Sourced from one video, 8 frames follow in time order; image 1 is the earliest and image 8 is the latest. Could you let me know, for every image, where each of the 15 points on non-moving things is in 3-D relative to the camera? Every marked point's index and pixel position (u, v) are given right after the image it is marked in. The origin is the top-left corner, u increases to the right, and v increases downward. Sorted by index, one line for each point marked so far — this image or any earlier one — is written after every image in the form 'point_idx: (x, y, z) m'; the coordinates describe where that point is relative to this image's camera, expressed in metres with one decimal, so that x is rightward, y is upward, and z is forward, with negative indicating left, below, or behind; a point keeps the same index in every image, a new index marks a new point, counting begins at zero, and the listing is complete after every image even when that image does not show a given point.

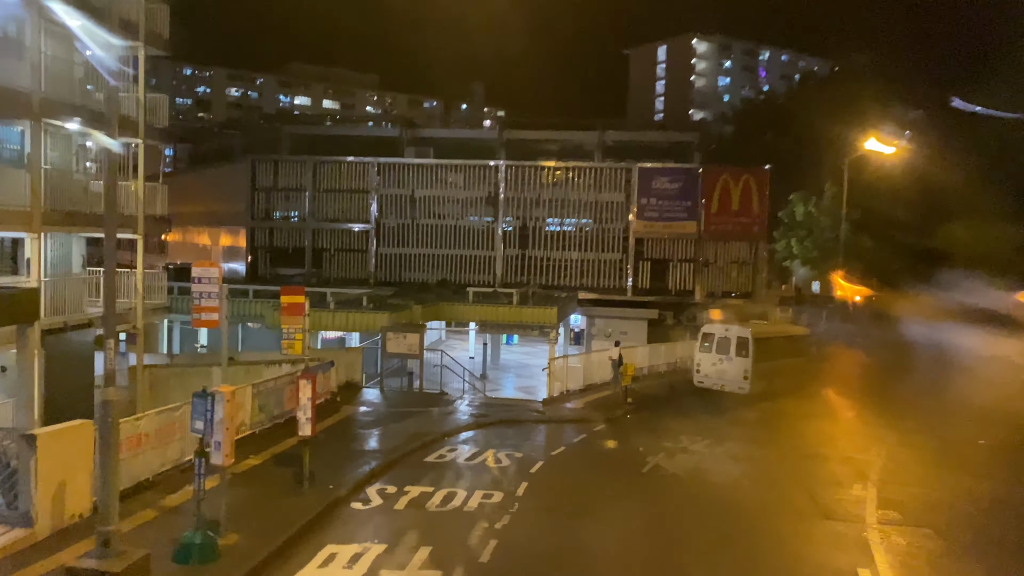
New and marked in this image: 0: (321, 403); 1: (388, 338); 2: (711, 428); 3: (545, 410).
0: (-3.7, -2.2, +16.1) m
1: (-2.8, -1.1, +18.5) m
2: (+3.8, -2.7, +15.8) m
3: (+0.7, -2.6, +17.4) m
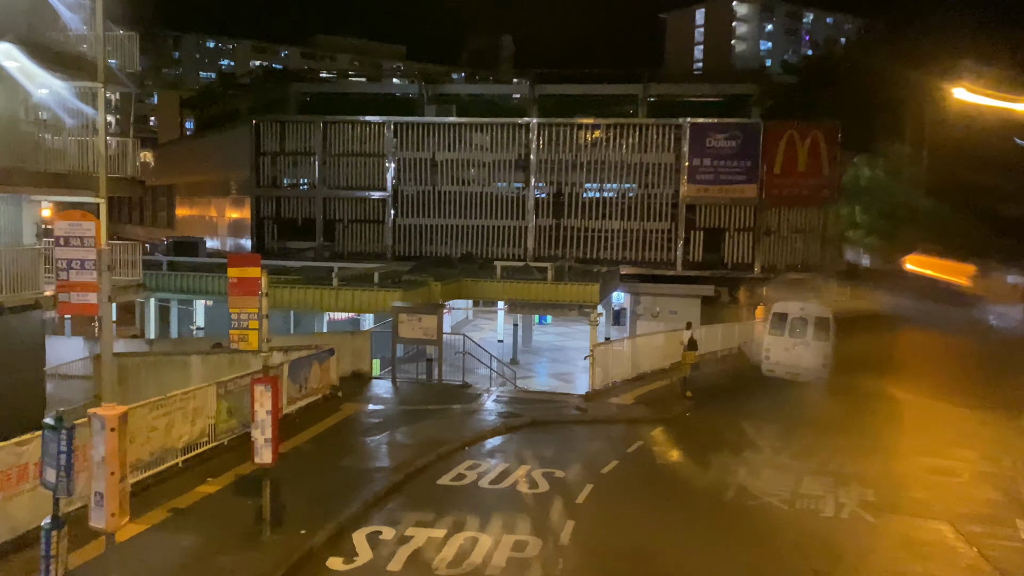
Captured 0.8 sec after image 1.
0: (-3.1, -1.8, +13.3) m
1: (-2.1, -0.6, +15.6) m
2: (+4.4, -2.2, +12.7) m
3: (+1.3, -2.1, +14.4) m
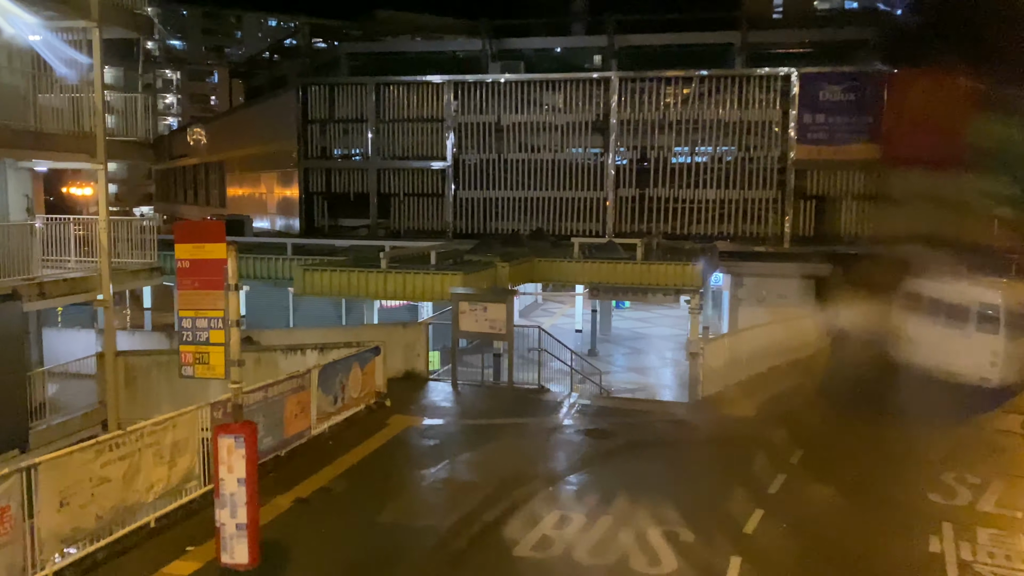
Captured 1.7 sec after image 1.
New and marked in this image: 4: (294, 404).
0: (-2.0, -1.6, +10.6) m
1: (-0.8, -0.4, +12.8) m
2: (+5.5, -2.0, +9.4) m
3: (+2.6, -1.8, +11.4) m
4: (-2.3, -1.3, +8.9) m
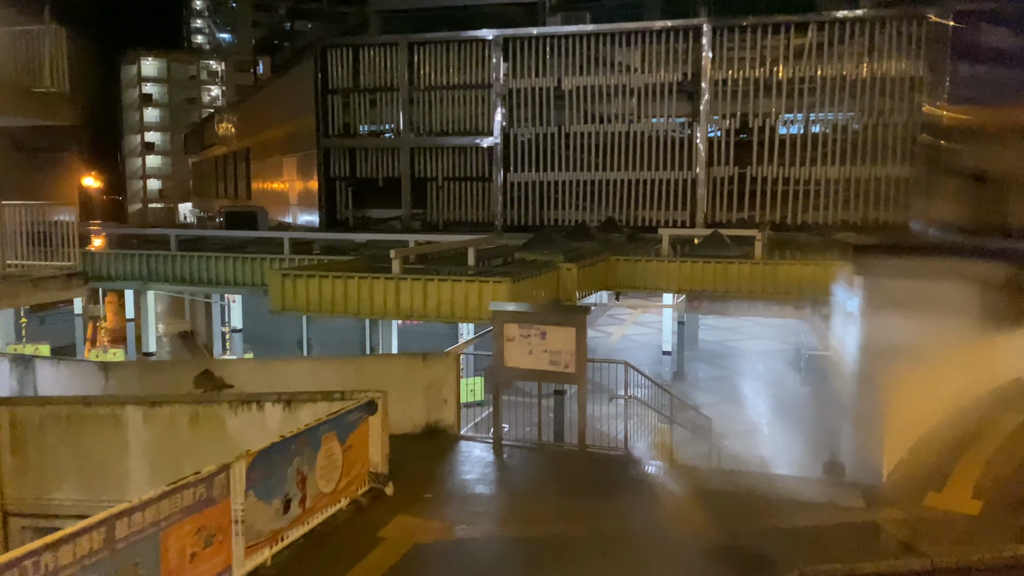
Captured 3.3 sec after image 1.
0: (-1.4, -1.8, +6.4) m
1: (0.0, -0.5, +8.5) m
2: (+6.0, -2.2, +4.8) m
3: (+3.2, -2.0, +6.9) m
4: (-1.9, -1.4, +4.8) m
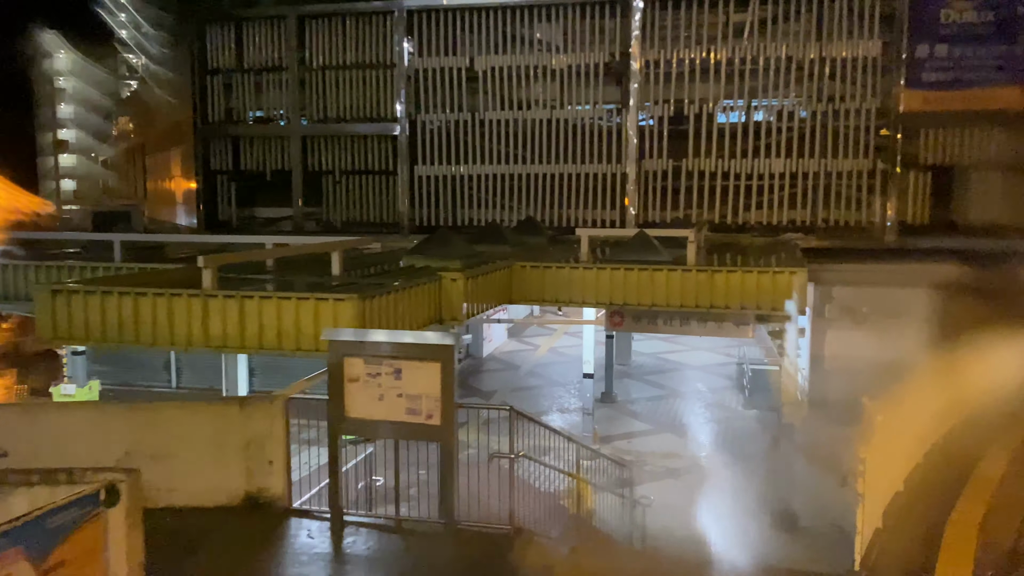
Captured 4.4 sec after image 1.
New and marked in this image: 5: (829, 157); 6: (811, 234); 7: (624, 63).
0: (-2.4, -1.9, +4.0) m
1: (-1.2, -0.7, +6.2) m
2: (+5.0, -2.3, +2.9) m
3: (+2.2, -2.1, +4.8) m
4: (-2.8, -1.6, +2.4) m
5: (+5.5, +2.3, +14.5) m
6: (+5.3, +1.0, +14.6) m
7: (+2.0, +4.1, +15.1) m
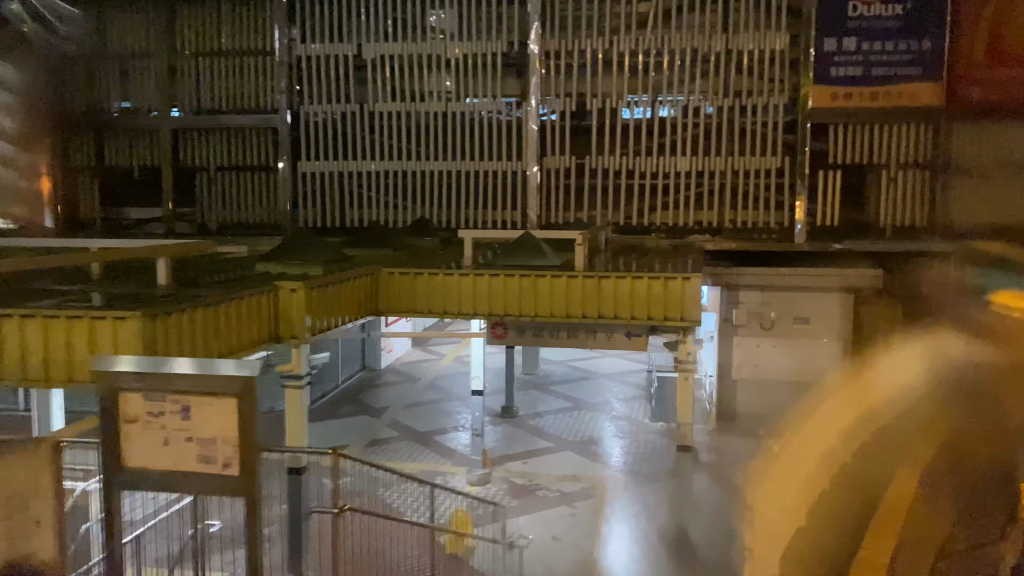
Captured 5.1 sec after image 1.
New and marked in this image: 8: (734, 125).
0: (-3.2, -2.0, +2.7) m
1: (-2.3, -0.8, +5.0) m
2: (+4.2, -2.3, +2.1) m
3: (+1.2, -2.2, +3.9) m
4: (-3.5, -1.7, +1.0) m
5: (+3.7, +2.2, +13.7) m
6: (+3.5, +0.9, +13.9) m
7: (+0.2, +4.0, +14.1) m
8: (+3.6, +2.7, +13.7) m
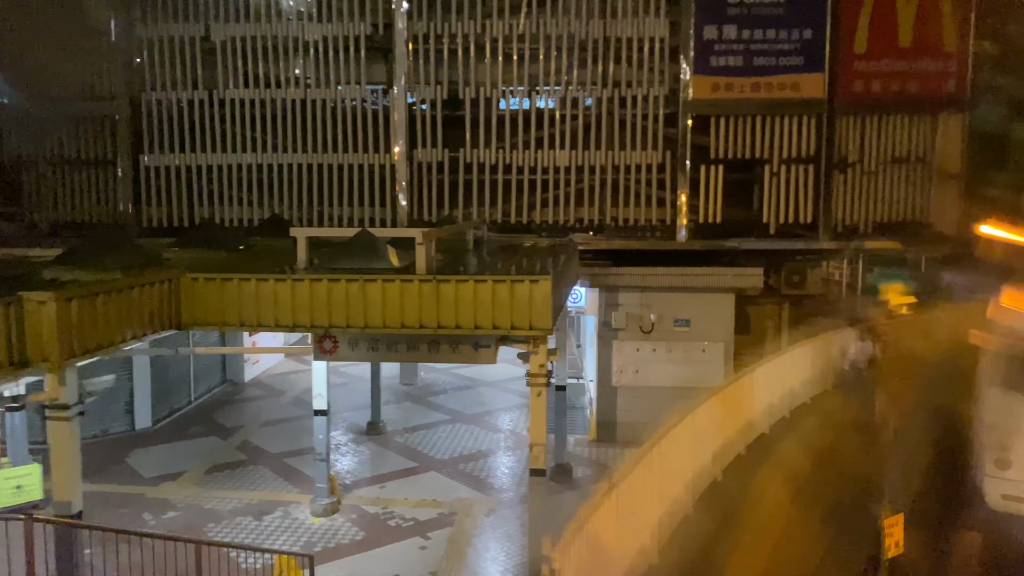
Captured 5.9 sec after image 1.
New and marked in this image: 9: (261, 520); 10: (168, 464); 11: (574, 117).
0: (-4.1, -2.1, +1.3) m
1: (-3.4, -0.8, +3.7) m
2: (+3.4, -2.3, +1.5) m
3: (+0.2, -2.2, +2.9) m
4: (-4.2, -1.8, -0.4) m
5: (+1.6, +2.2, +13.0) m
6: (+1.4, +0.9, +13.1) m
7: (-1.9, +3.9, +13.0) m
8: (+1.6, +2.7, +13.0) m
9: (-2.7, -2.5, +9.1) m
10: (-4.5, -2.3, +10.9) m
11: (+1.0, +2.7, +13.0) m
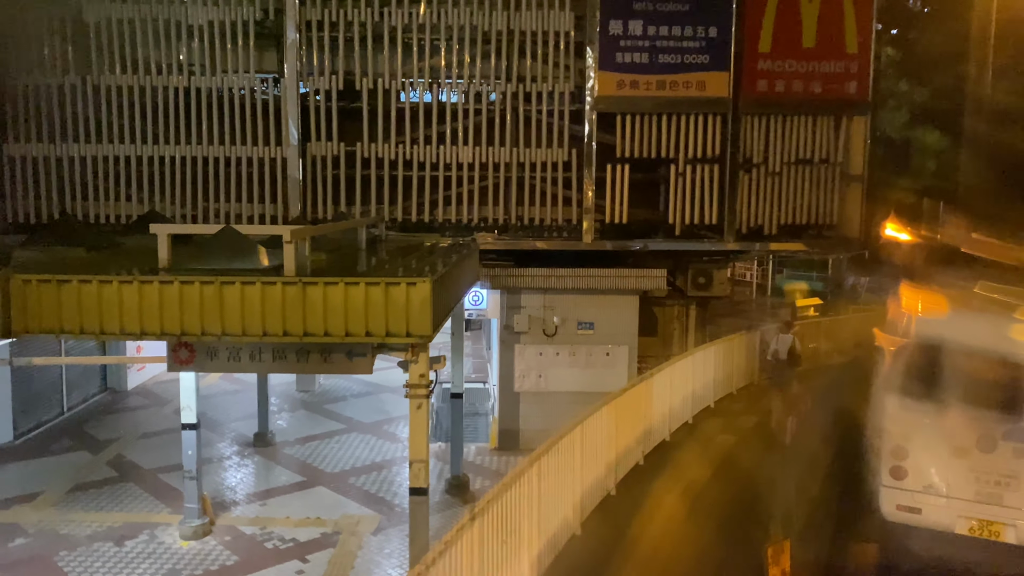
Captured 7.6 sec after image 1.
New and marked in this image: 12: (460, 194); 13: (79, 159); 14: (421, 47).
0: (-4.6, -2.1, +0.4) m
1: (-4.0, -0.9, +2.8) m
2: (+2.9, -2.3, +1.3) m
3: (-0.4, -2.2, +2.4) m
4: (-4.5, -1.8, -1.3) m
5: (+0.1, +2.1, +12.6) m
6: (-0.1, +0.8, +12.7) m
7: (-3.4, +3.9, +12.2) m
8: (+0.1, +2.6, +12.5) m
9: (-3.9, -2.6, +8.3) m
10: (-5.8, -2.3, +9.9) m
11: (-0.5, +2.7, +12.5) m
12: (-0.8, +1.4, +12.8) m
13: (-6.4, +1.9, +12.4) m
14: (-1.3, +3.6, +12.4) m
